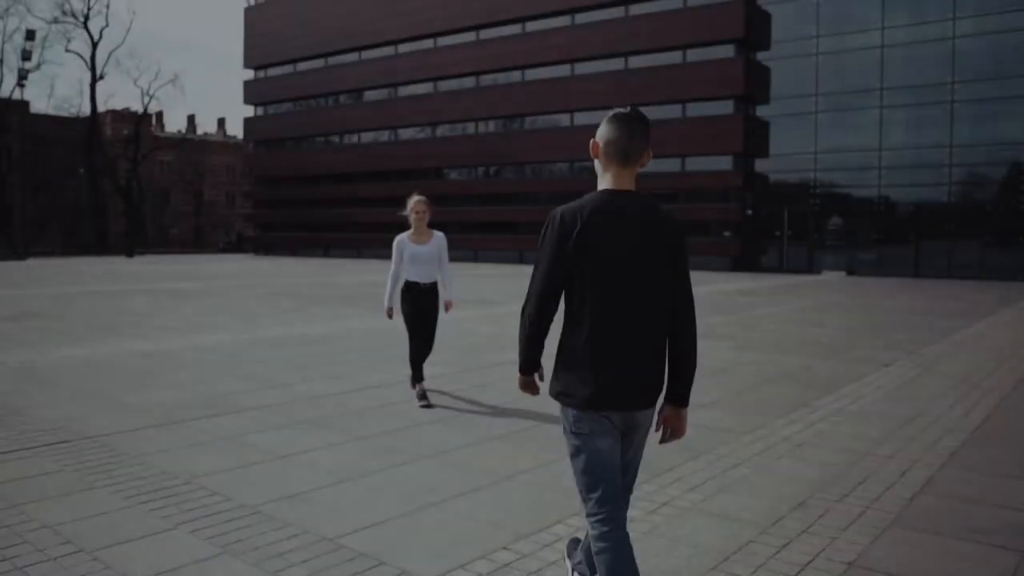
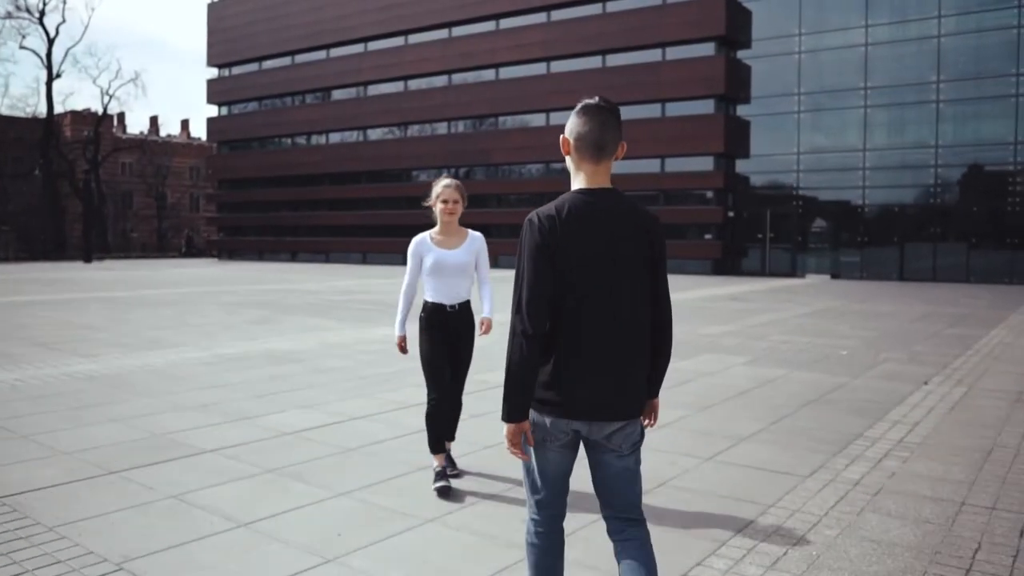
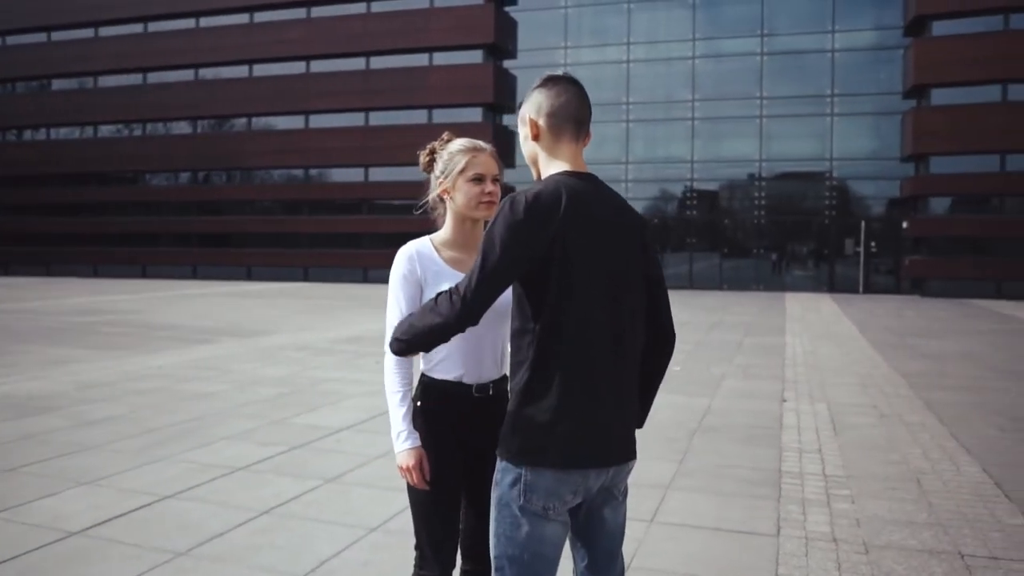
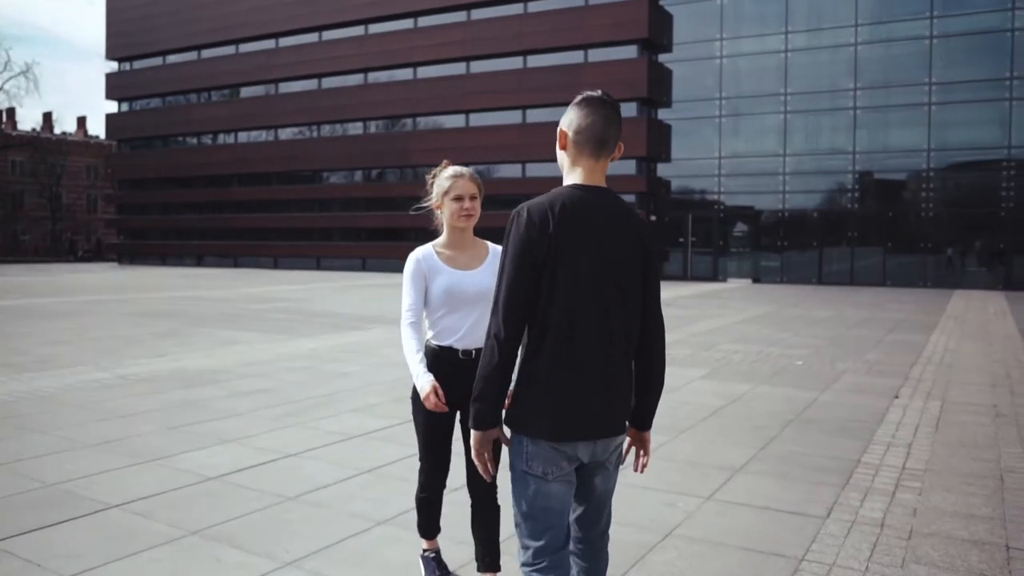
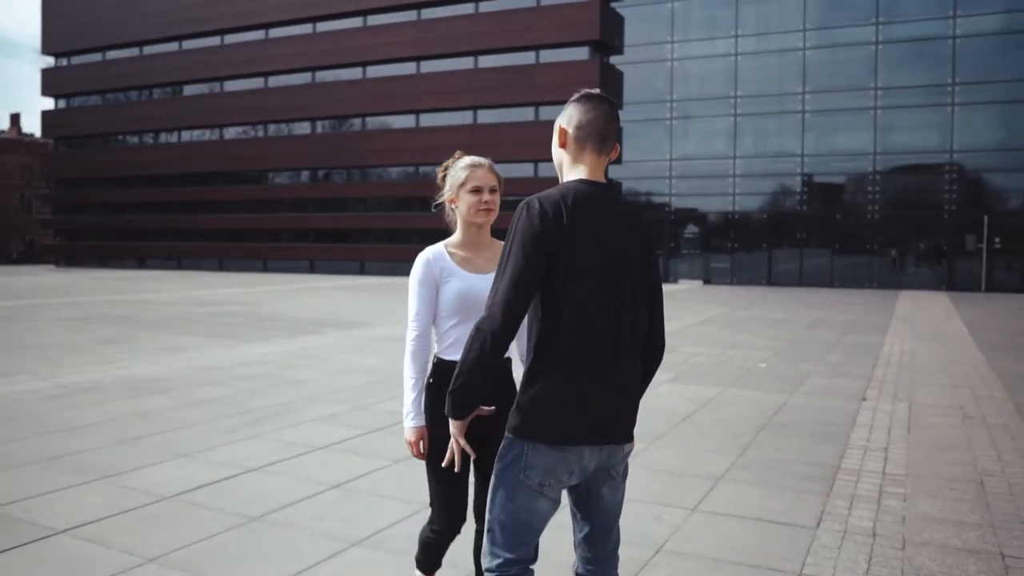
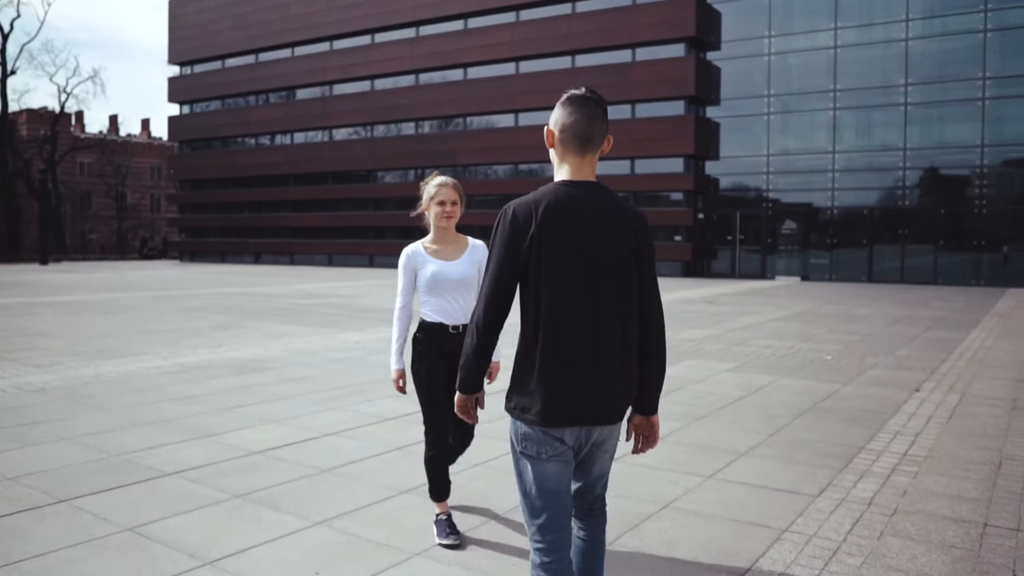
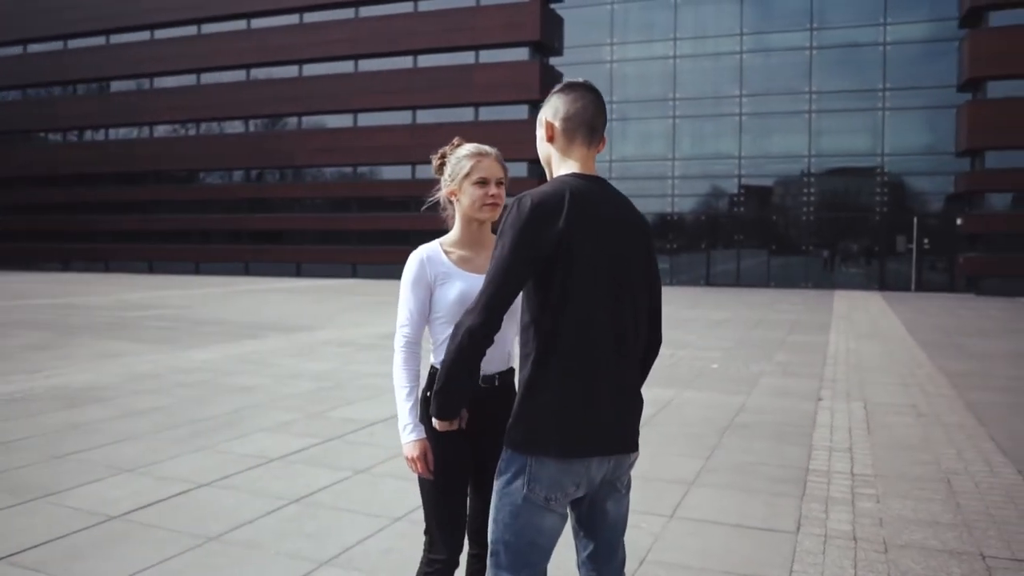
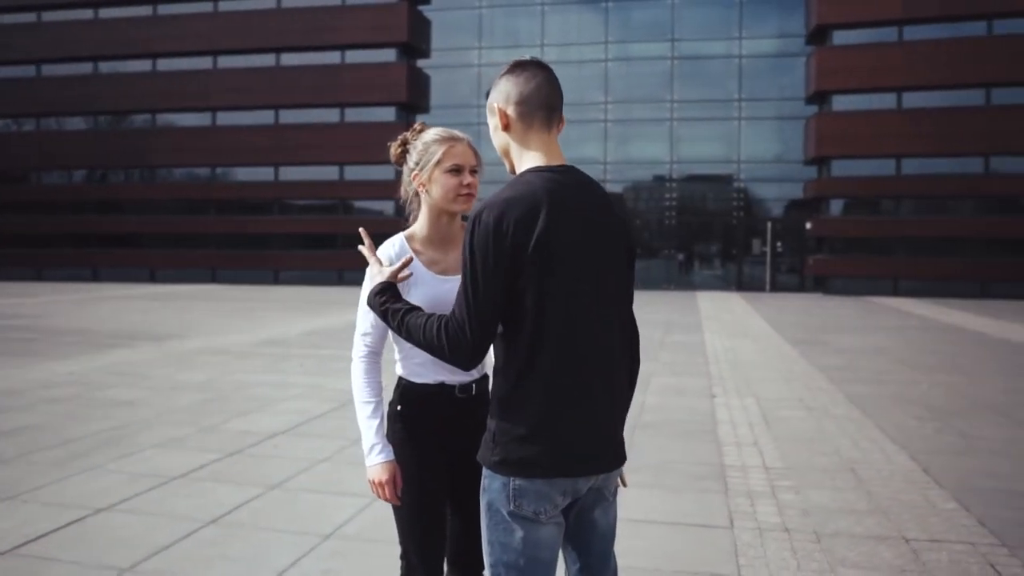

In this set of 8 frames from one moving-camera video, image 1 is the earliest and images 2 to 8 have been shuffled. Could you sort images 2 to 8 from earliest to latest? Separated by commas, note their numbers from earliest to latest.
2, 6, 4, 5, 7, 3, 8
